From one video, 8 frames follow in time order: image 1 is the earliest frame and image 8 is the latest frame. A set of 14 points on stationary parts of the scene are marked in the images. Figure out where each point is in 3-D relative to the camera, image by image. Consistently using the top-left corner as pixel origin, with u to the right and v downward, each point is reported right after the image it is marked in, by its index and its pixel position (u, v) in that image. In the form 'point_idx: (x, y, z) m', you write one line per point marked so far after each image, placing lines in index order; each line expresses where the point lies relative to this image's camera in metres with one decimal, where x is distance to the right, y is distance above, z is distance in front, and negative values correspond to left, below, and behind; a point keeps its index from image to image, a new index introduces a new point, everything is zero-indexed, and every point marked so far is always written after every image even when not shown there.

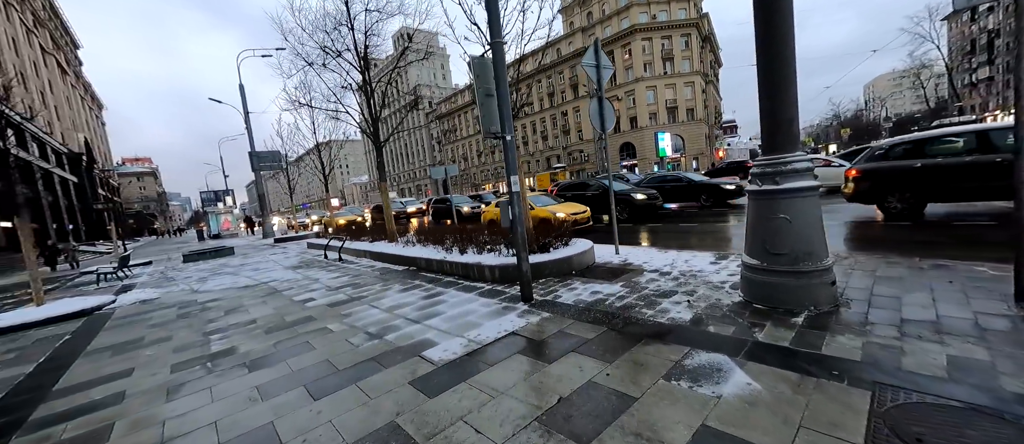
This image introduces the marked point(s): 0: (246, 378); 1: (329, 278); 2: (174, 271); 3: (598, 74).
0: (-2.6, -1.5, +3.6) m
1: (-4.0, -1.3, +8.2) m
2: (-11.9, -1.7, +13.1) m
3: (+1.4, +2.4, +6.1) m
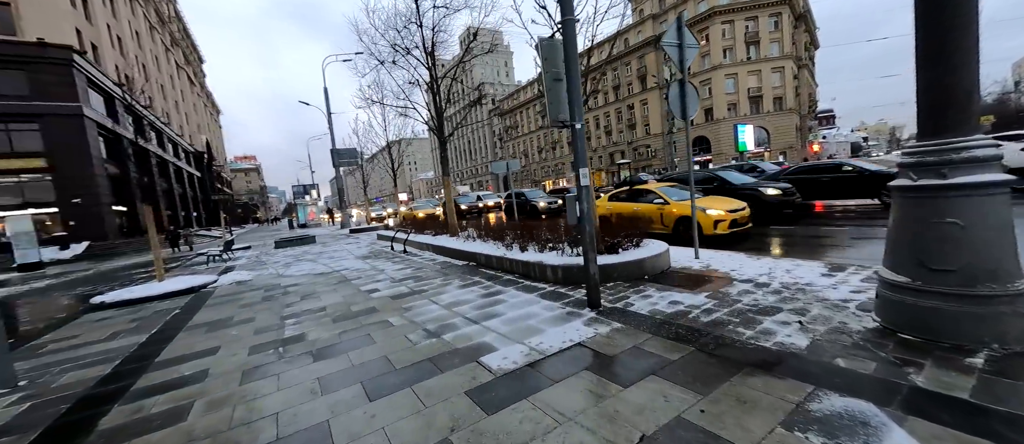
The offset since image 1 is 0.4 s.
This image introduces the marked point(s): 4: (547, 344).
0: (-2.0, -1.4, +3.7) m
1: (-2.7, -1.1, +8.4) m
2: (-9.7, -1.3, +14.5) m
3: (+2.5, +2.4, +5.4) m
4: (+0.3, -1.1, +3.3) m
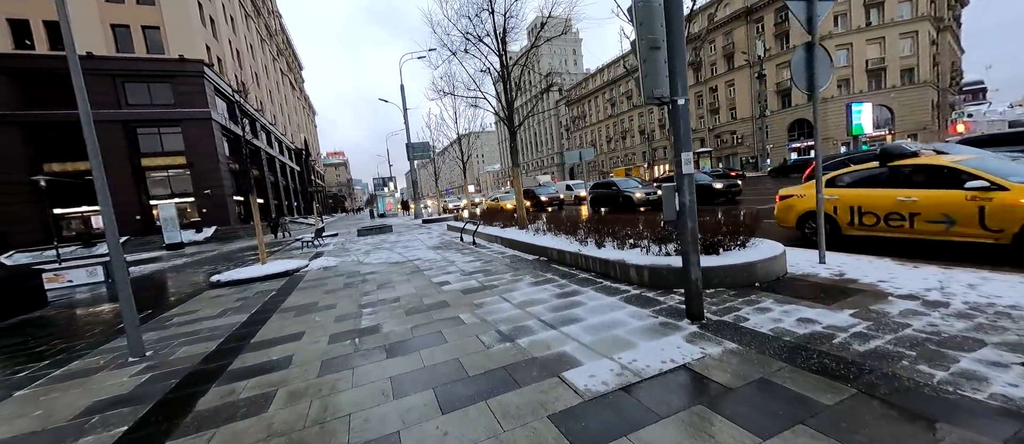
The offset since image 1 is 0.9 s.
0: (-1.2, -1.3, +3.5) m
1: (-1.1, -0.9, +8.3) m
2: (-6.9, -0.9, +15.5) m
3: (+3.5, +2.5, +4.4) m
4: (+1.0, -1.1, +2.8) m
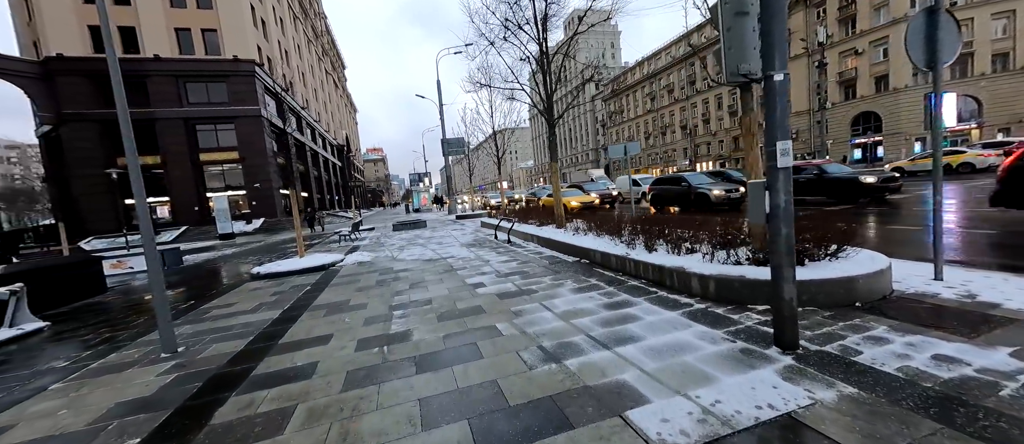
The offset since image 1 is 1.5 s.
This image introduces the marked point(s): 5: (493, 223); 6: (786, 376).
0: (-0.8, -1.3, +3.1) m
1: (-0.3, -0.9, +7.9) m
2: (-5.4, -0.7, +15.6) m
3: (+4.0, +2.4, +3.5) m
4: (+1.3, -1.1, +2.2) m
5: (-0.7, 0.0, +14.1) m
6: (+1.8, -1.0, +2.4) m
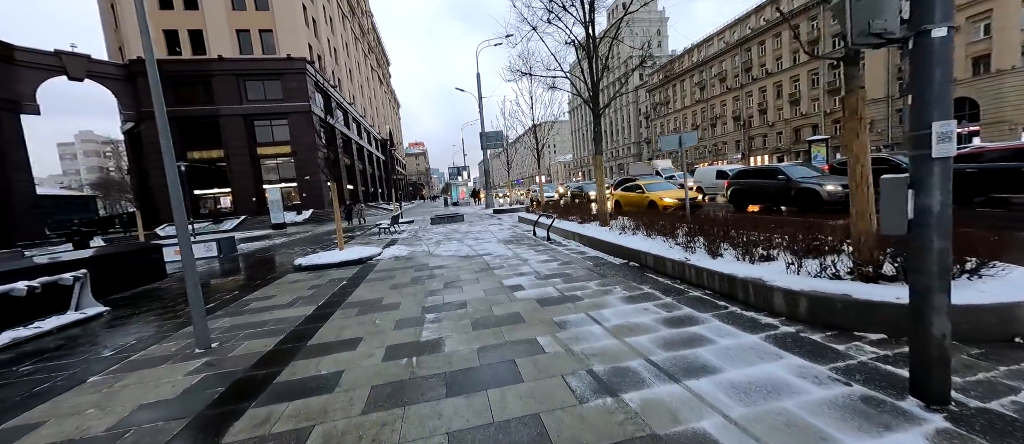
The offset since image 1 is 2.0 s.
0: (-0.5, -1.3, +2.7) m
1: (+0.6, -0.8, +7.4) m
2: (-3.8, -0.4, +15.6) m
3: (+4.4, +2.3, +2.6) m
4: (+1.5, -1.2, +1.6) m
5: (+0.8, +0.2, +13.6) m
6: (+2.1, -1.1, +1.8) m
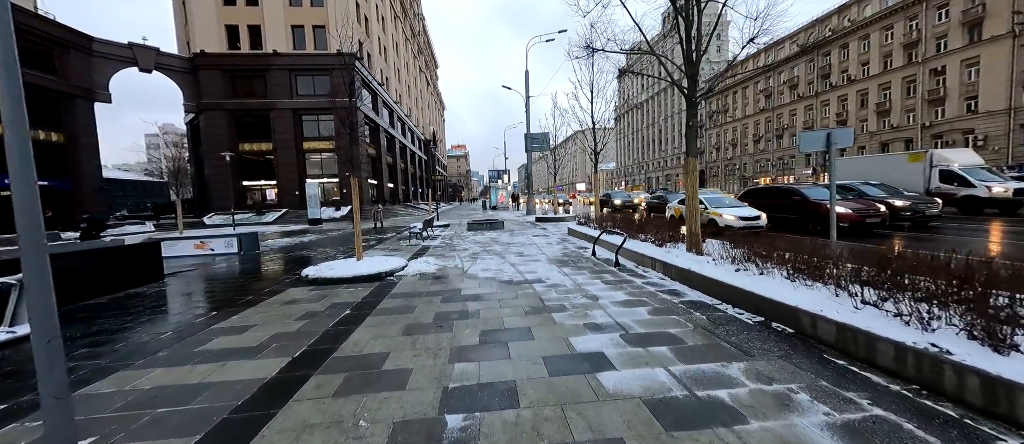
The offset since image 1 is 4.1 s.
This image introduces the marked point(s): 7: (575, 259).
0: (-0.1, -1.5, +0.6) m
1: (+1.5, -1.1, +5.1) m
2: (-2.0, -0.6, +13.7) m
3: (+5.0, +1.9, 0.0) m
4: (+1.8, -1.4, -0.8) m
5: (+2.3, -0.3, +11.3) m
6: (+2.4, -1.4, -0.6) m
7: (+1.5, -0.9, +8.6) m
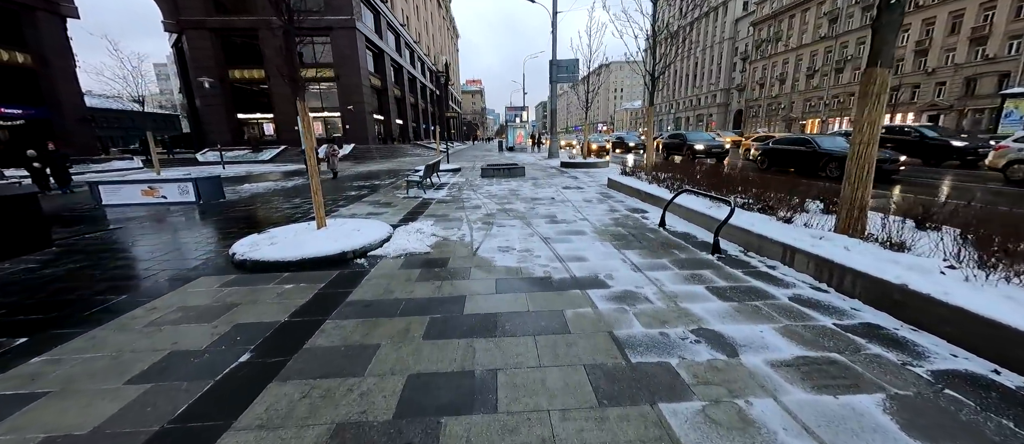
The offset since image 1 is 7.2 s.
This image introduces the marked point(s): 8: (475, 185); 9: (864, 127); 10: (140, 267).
0: (+0.1, -2.1, -2.0) m
1: (+1.8, -1.0, +2.3) m
2: (-1.3, +1.0, +10.9) m
3: (+5.2, +1.1, -3.3) m
4: (+2.0, -2.2, -3.4) m
5: (+2.9, +0.8, +8.3) m
6: (+2.5, -2.2, -3.3) m
7: (+2.0, -0.2, +5.8) m
8: (-1.2, +1.3, +12.2) m
9: (+4.0, +1.1, +4.3) m
10: (-5.3, -0.7, +5.3) m
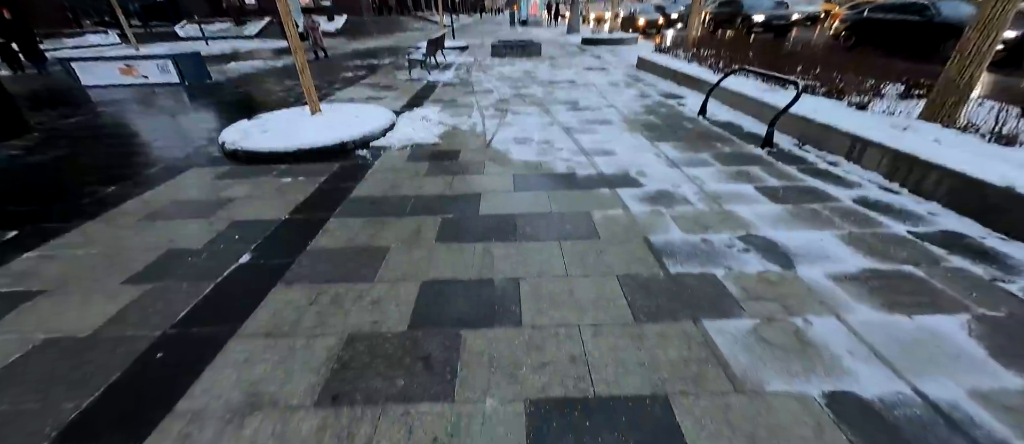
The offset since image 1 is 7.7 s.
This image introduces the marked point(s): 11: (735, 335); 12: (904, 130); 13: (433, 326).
0: (+0.1, -2.7, -1.8) m
1: (+2.0, -0.4, +2.0) m
2: (-0.9, +4.0, +9.7) m
3: (+5.2, -0.1, -4.1) m
4: (+1.9, -3.3, -3.1) m
5: (+3.3, +3.0, +7.2) m
6: (+2.5, -3.2, -3.0) m
7: (+2.3, +1.4, +5.1) m
8: (-0.8, +4.7, +10.9) m
9: (+4.2, +2.2, +3.2) m
10: (-5.1, +0.8, +4.9) m
11: (+1.2, -0.5, +1.9) m
12: (+3.7, +0.9, +3.5) m
13: (-0.4, -0.5, +2.1) m
